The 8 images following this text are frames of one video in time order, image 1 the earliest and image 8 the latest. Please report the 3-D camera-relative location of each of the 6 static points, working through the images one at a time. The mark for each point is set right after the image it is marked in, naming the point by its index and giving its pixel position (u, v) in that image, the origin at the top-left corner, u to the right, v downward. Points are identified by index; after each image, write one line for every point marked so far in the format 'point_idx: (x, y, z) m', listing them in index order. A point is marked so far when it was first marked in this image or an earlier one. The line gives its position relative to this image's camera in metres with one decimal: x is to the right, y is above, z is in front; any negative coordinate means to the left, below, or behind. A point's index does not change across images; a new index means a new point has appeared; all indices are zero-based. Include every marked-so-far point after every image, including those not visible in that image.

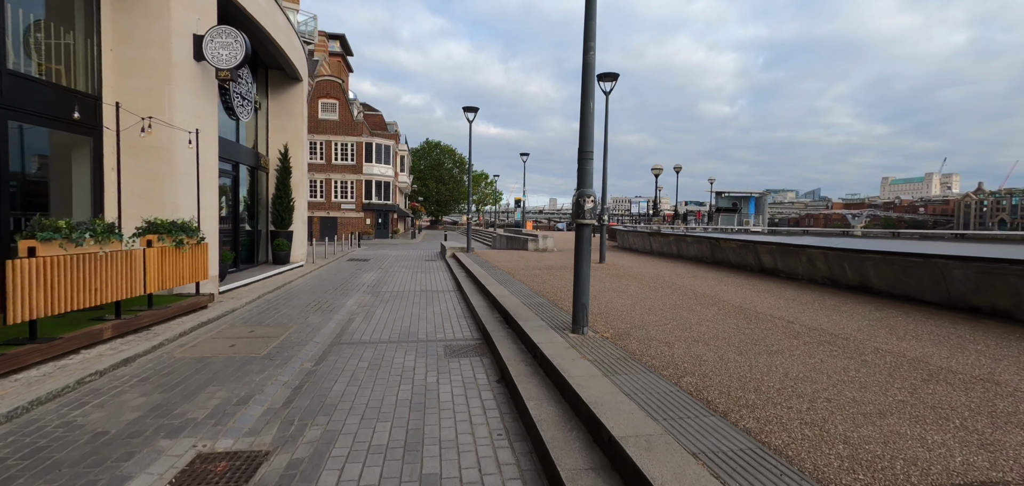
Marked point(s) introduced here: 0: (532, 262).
0: (+0.7, -0.6, +14.7) m
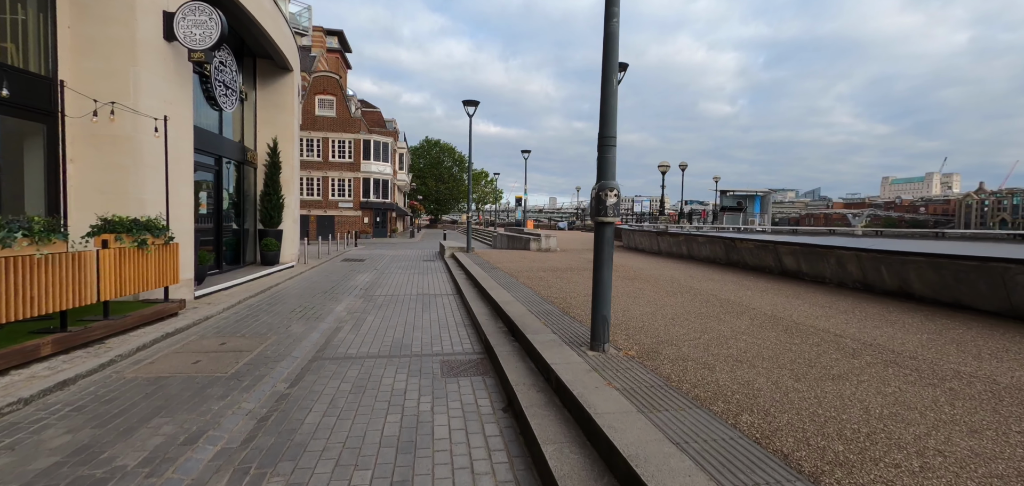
0: (+0.7, -0.6, +13.9) m
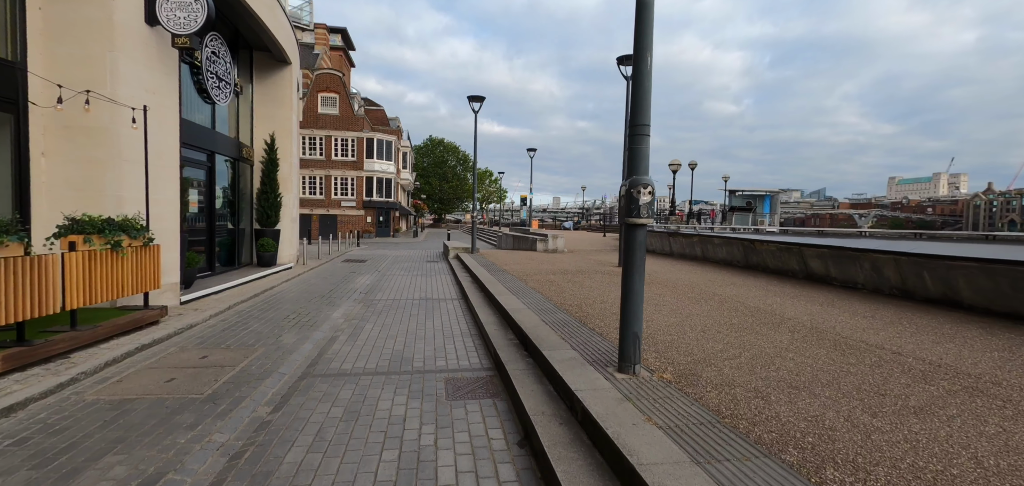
0: (+1.0, -0.7, +13.3) m
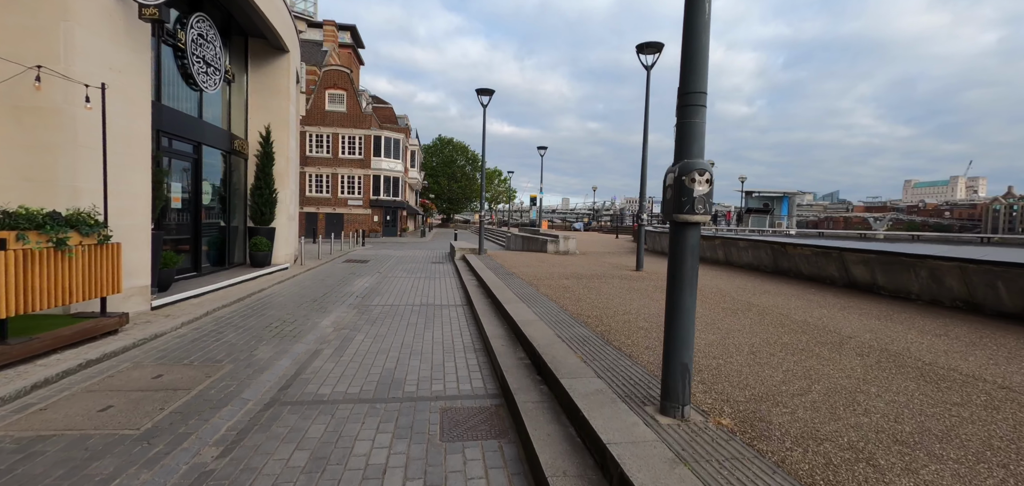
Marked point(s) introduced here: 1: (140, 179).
0: (+1.2, -0.7, +12.3) m
1: (-5.5, +1.0, +6.6) m
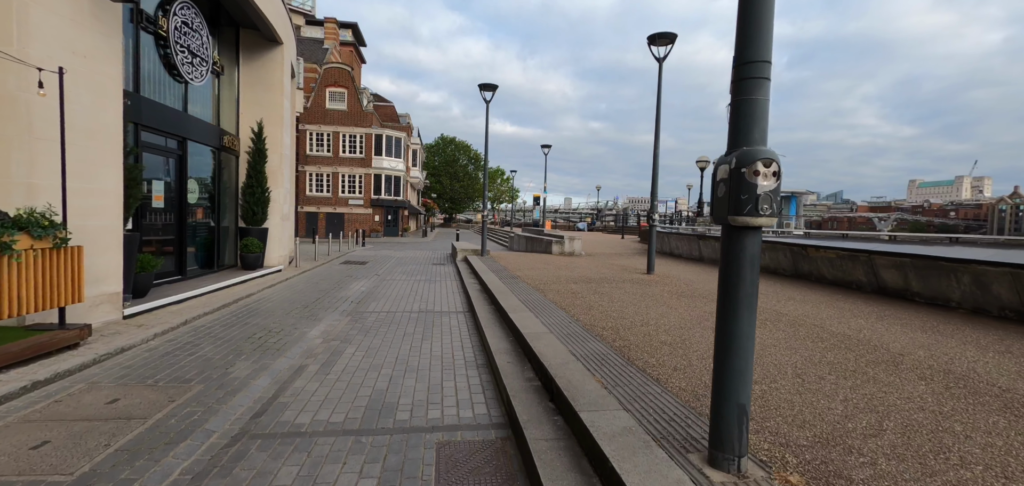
0: (+1.3, -0.8, +11.7) m
1: (-5.5, +0.9, +6.0) m
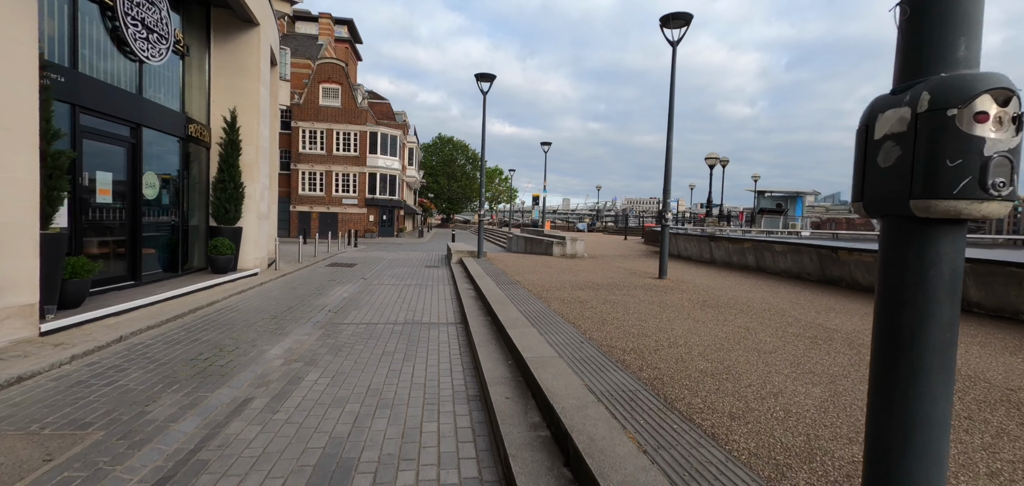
0: (+1.3, -0.8, +10.7) m
1: (-5.5, +0.9, +4.9) m
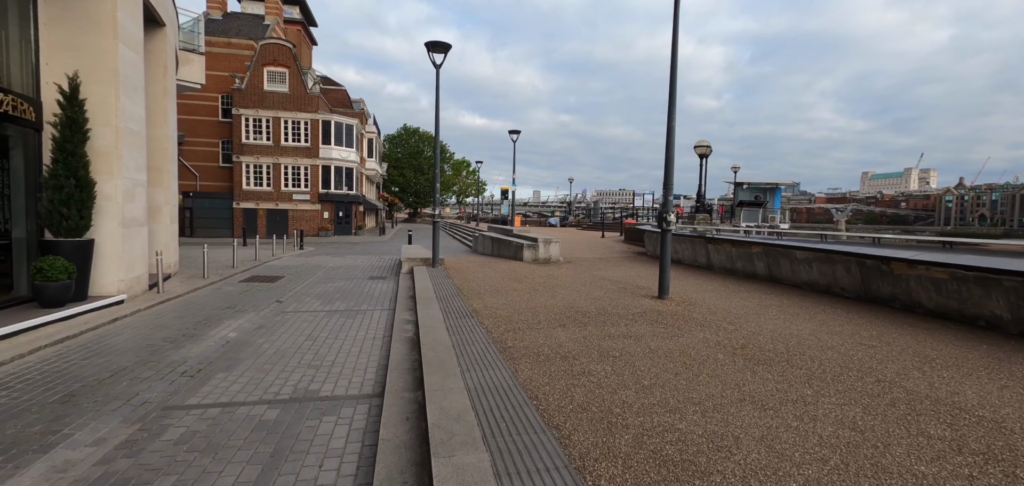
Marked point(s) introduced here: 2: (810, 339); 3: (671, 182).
0: (+0.5, -1.0, +8.1) m
1: (-5.9, +0.5, +2.0) m
2: (+3.8, -1.2, +5.7) m
3: (+3.0, +1.1, +8.5) m
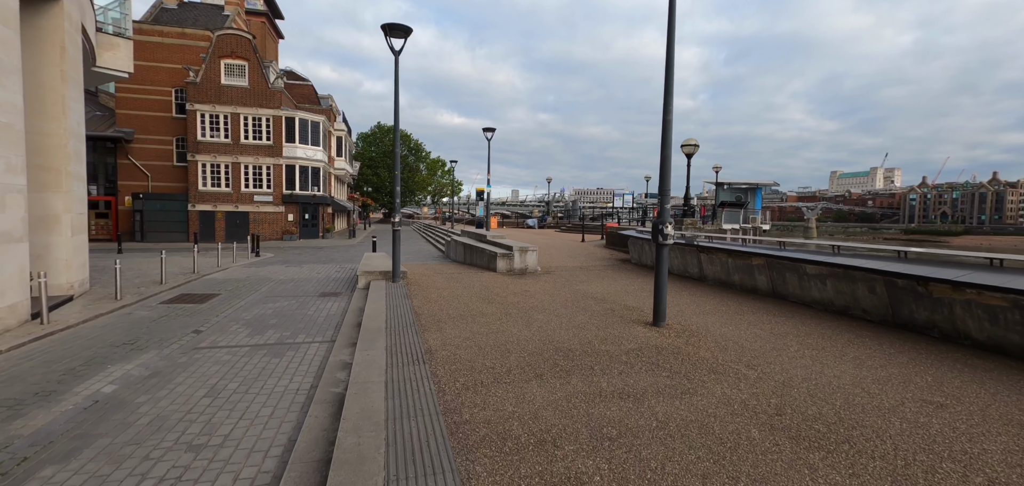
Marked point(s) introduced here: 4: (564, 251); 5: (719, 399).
0: (0.0, -1.3, +6.7) m
1: (-6.1, +0.2, +0.2) m
2: (+3.4, -1.4, +4.4) m
3: (+2.5, +0.9, +7.1) m
4: (+2.1, -0.3, +18.0) m
5: (+2.0, -1.5, +4.3) m
